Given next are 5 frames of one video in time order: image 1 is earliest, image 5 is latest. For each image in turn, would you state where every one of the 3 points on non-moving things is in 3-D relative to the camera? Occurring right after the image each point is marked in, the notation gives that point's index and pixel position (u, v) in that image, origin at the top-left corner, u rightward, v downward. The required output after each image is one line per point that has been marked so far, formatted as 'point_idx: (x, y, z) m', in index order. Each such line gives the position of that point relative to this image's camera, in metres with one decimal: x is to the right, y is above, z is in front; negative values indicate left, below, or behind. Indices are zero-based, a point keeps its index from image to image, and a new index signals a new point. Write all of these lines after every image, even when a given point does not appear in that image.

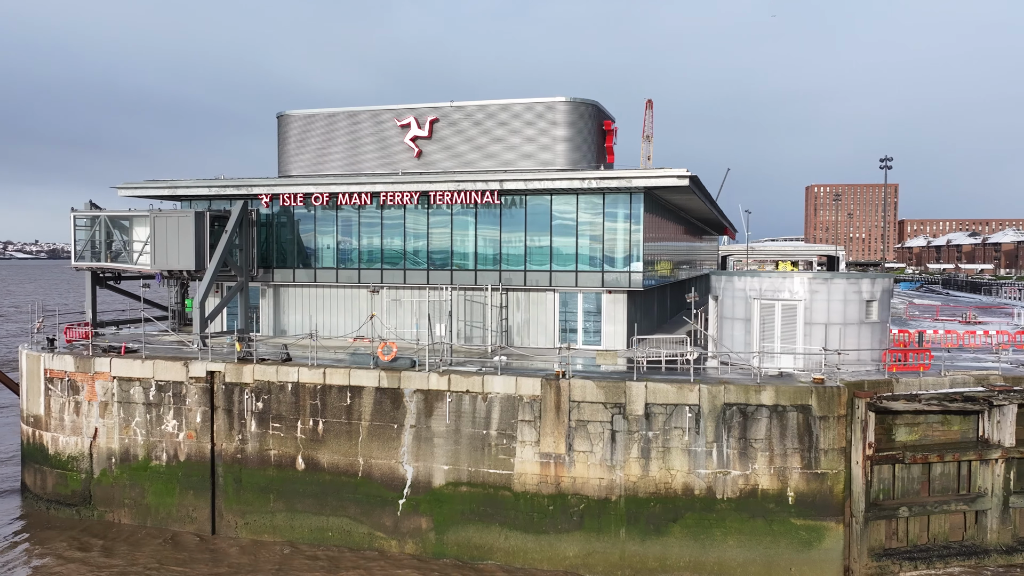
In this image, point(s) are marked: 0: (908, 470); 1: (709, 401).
0: (+10.1, -4.6, +17.0) m
1: (+4.7, -2.7, +15.7) m
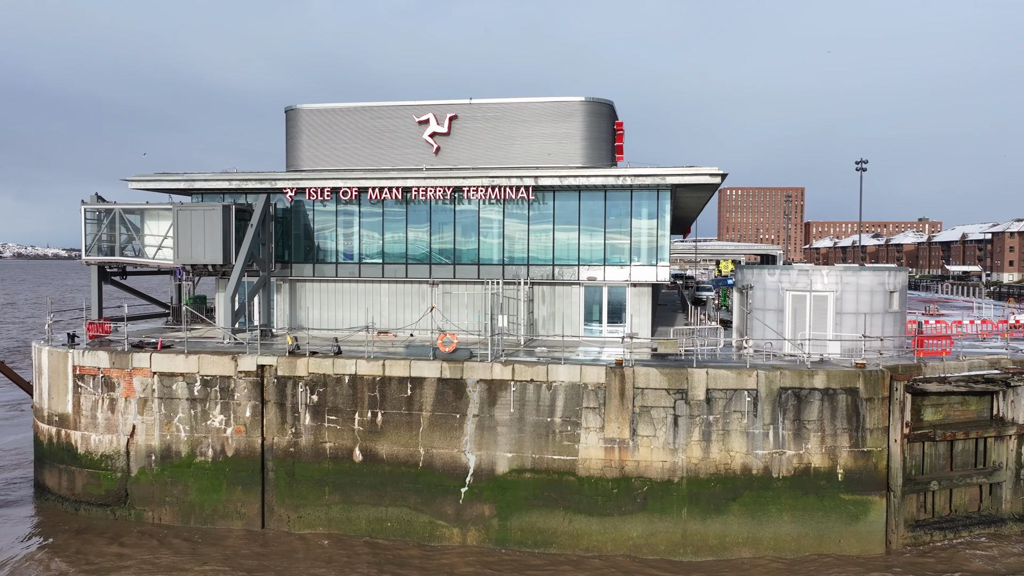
0: (+11.7, -4.4, +18.4) m
1: (+6.4, -2.4, +16.7) m
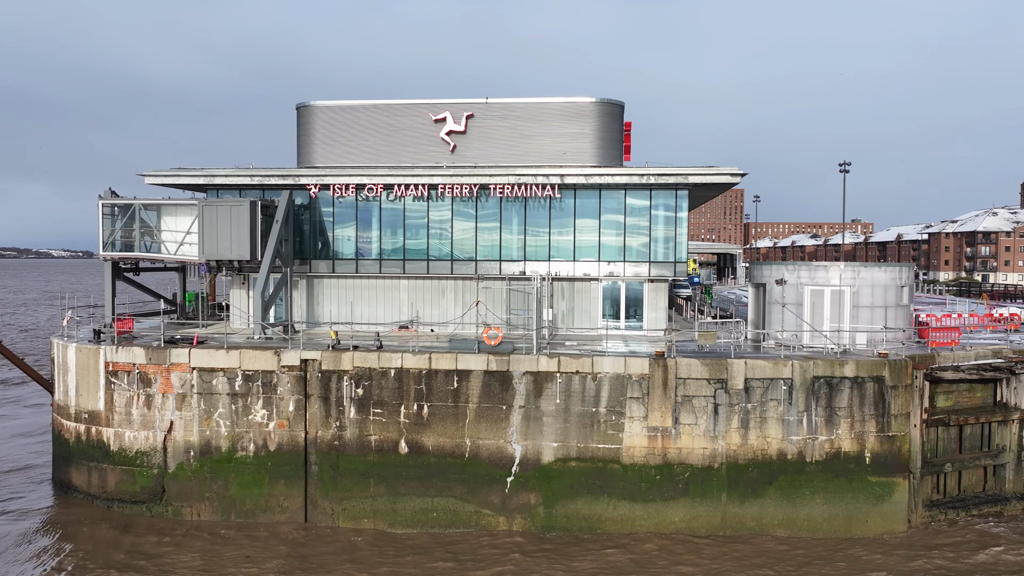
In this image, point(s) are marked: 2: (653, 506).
0: (+12.8, -4.2, +19.6) m
1: (+7.6, -2.3, +17.6) m
2: (+3.7, -5.8, +17.7) m
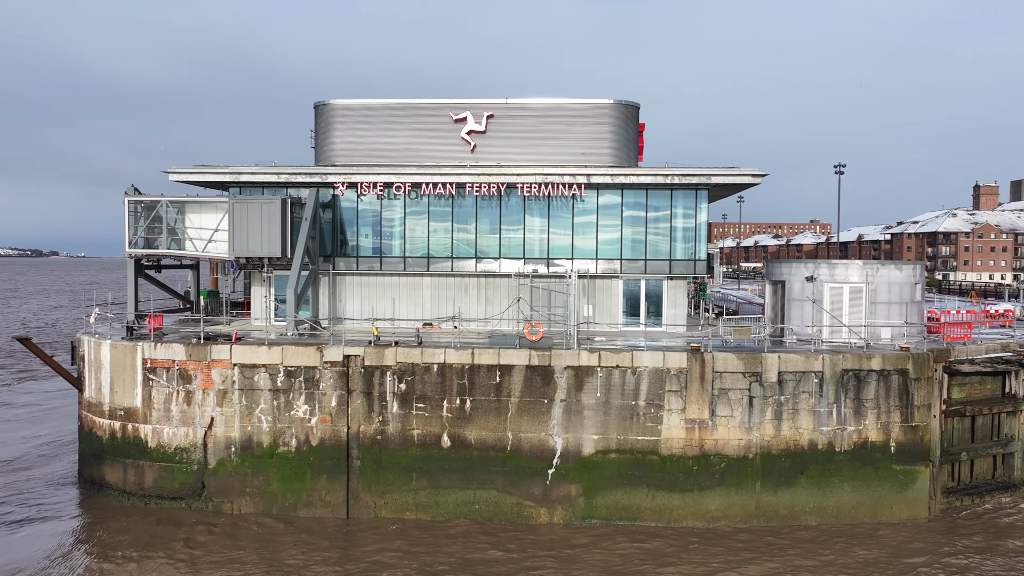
0: (+13.9, -4.1, +20.6) m
1: (+8.8, -2.2, +18.3) m
2: (+4.9, -5.7, +18.3) m
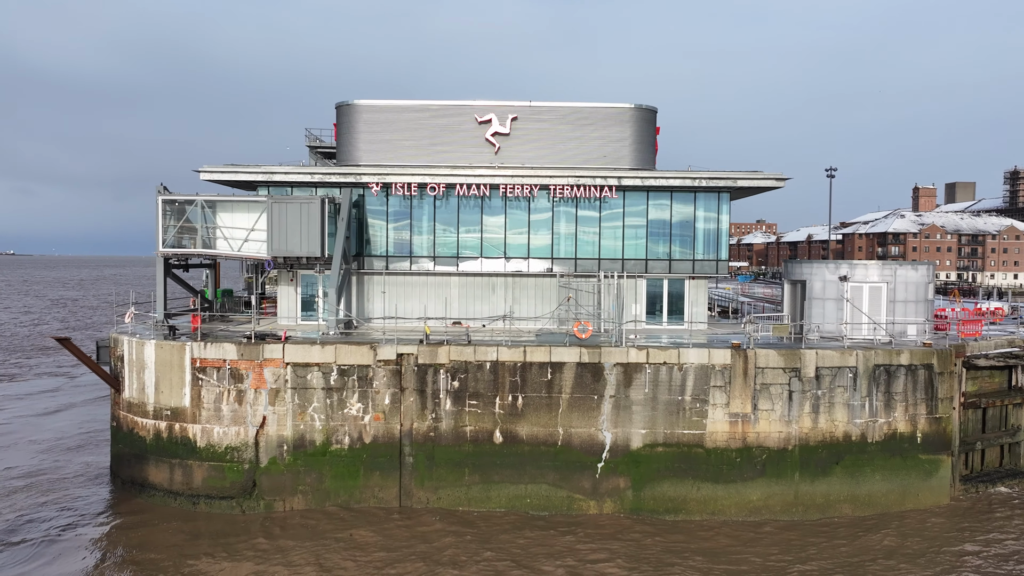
0: (+15.2, -4.1, +21.9) m
1: (+10.2, -2.2, +19.4) m
2: (+6.3, -5.7, +19.2) m
